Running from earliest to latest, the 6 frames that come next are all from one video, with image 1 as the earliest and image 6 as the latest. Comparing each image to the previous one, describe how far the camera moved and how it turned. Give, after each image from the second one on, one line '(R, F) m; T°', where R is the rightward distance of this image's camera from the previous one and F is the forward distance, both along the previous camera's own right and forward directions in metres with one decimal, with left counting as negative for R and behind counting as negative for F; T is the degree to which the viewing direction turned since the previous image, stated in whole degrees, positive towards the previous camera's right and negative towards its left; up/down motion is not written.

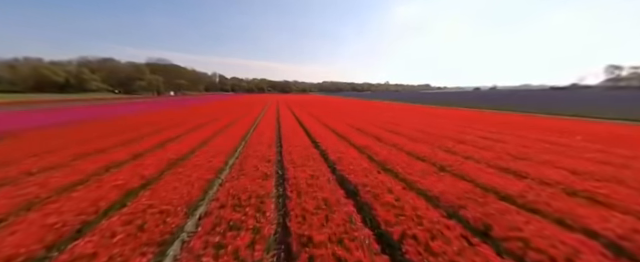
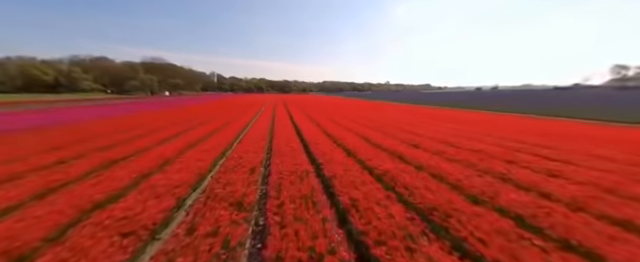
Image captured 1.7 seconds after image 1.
(-0.1, +2.5) m; 0°
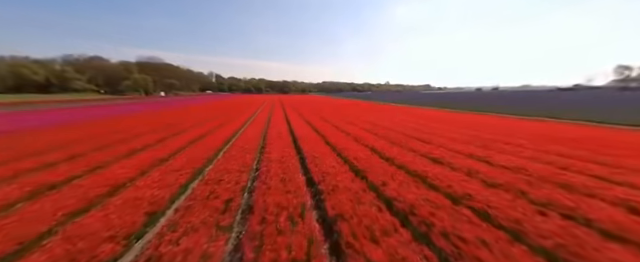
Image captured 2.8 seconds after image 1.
(0.0, +1.6) m; 0°
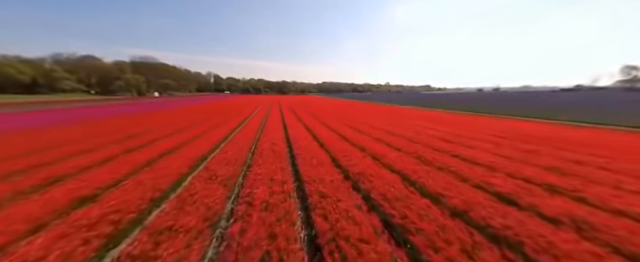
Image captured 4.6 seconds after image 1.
(-0.2, +2.5) m; 0°
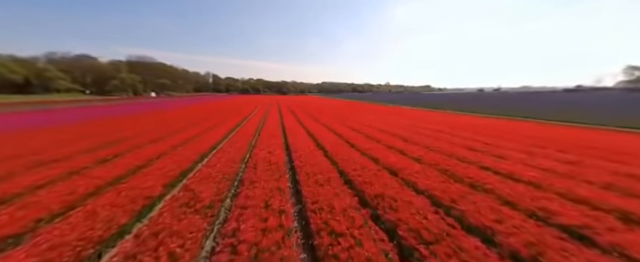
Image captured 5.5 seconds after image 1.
(-0.2, +1.3) m; 0°
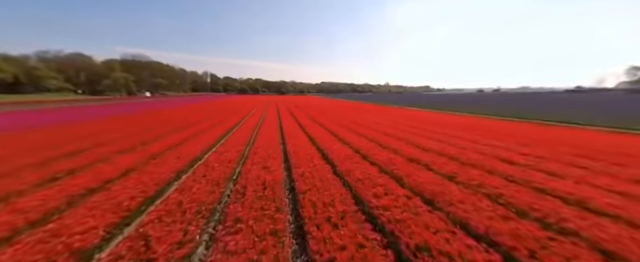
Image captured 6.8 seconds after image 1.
(-0.3, +1.6) m; 0°
